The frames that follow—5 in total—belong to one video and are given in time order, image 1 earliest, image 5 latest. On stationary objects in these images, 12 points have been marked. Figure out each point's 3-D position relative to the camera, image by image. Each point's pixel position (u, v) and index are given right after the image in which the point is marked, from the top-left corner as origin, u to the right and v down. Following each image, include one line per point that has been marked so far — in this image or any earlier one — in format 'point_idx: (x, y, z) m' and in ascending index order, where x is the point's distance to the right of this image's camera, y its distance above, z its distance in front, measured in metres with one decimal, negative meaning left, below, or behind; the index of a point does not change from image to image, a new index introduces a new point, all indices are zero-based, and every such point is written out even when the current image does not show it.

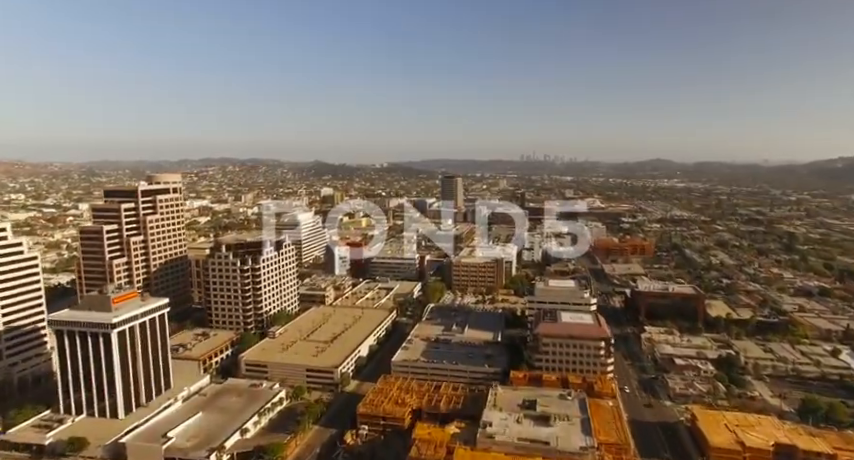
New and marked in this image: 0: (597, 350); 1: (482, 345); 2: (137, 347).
0: (+5.7, -4.0, +16.5) m
1: (+2.2, -4.7, +20.0) m
2: (-8.6, -3.5, +14.6) m
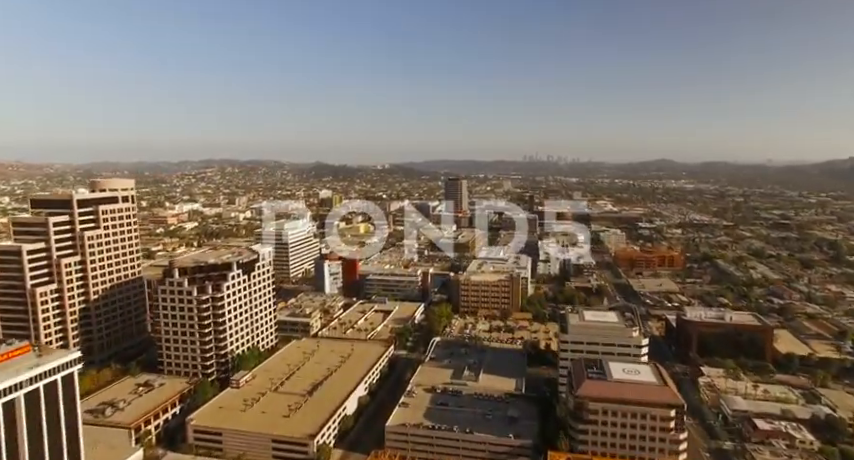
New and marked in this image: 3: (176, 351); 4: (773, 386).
0: (+5.8, -4.7, +12.1) m
1: (+2.3, -5.4, +15.6) m
2: (-8.5, -4.1, +10.2) m
3: (-9.0, -4.3, +17.6) m
4: (+11.9, -5.4, +16.9) m
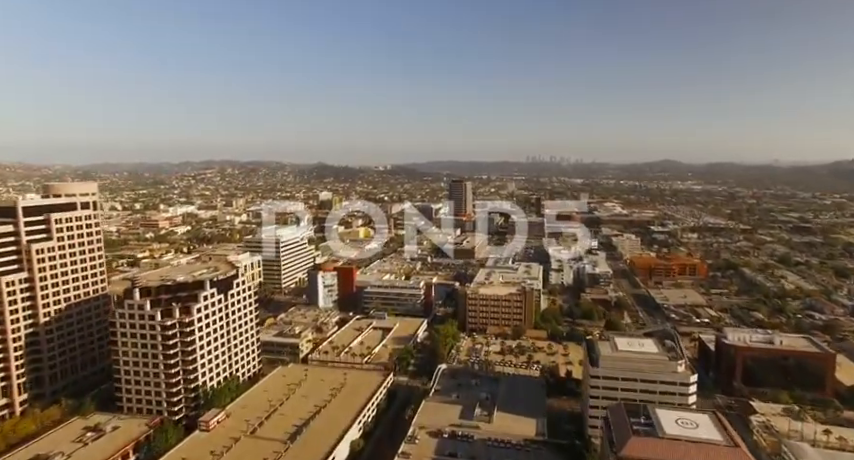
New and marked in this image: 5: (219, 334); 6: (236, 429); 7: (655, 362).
0: (+6.0, -5.1, +9.4) m
1: (+2.5, -5.8, +12.9) m
2: (-8.4, -4.5, +7.6) m
3: (-8.8, -4.7, +15.0) m
4: (+12.0, -5.8, +14.2) m
5: (-7.0, -3.5, +16.5) m
6: (-5.5, -5.7, +14.1) m
7: (+6.3, -3.6, +13.6) m
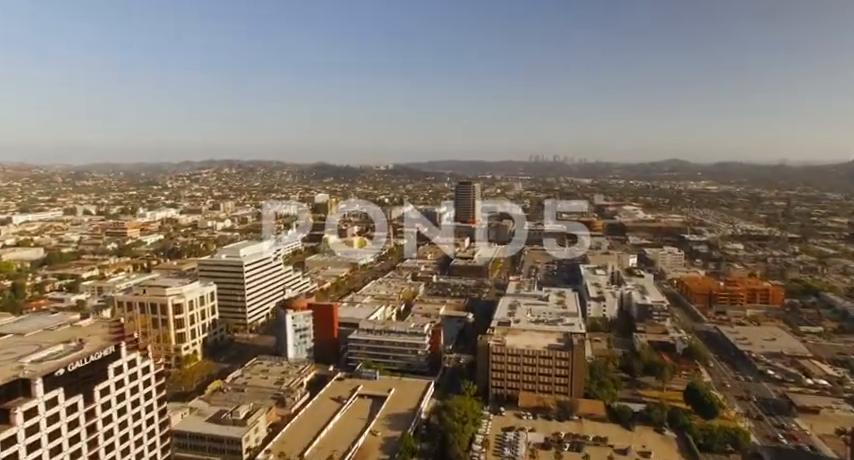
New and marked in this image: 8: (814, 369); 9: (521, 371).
0: (+6.1, -6.1, +2.3) m
1: (+2.7, -6.8, +5.8) m
2: (-8.2, -5.5, +0.6) m
3: (-8.6, -5.7, +8.0) m
4: (+12.2, -6.8, +7.0) m
5: (-6.8, -4.5, +9.5) m
6: (-5.3, -6.7, +7.0) m
7: (+6.5, -4.6, +6.5) m
8: (+14.9, -5.5, +19.0) m
9: (+3.4, -5.0, +17.6) m
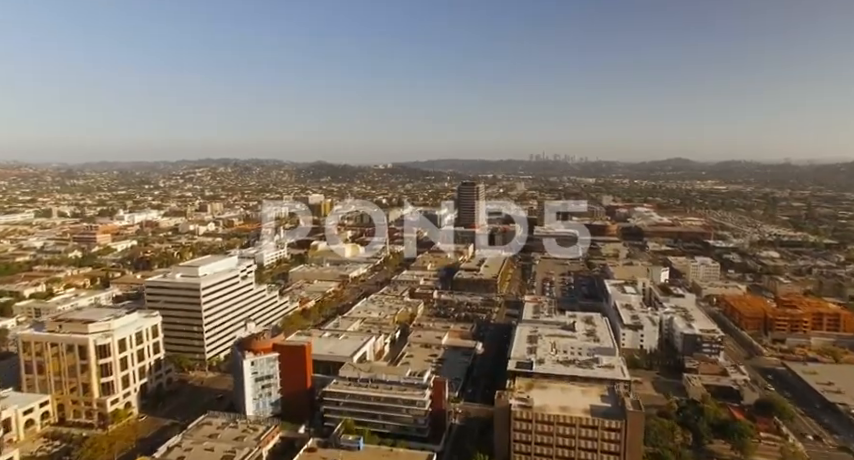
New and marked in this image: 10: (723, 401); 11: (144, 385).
0: (+6.1, -6.7, -2.4) m
1: (+2.7, -7.4, +1.1) m
2: (-8.2, -6.1, -4.1) m
3: (-8.6, -6.3, +3.2) m
4: (+12.2, -7.4, +2.3) m
5: (-6.8, -5.1, +4.8) m
6: (-5.2, -7.3, +2.3) m
7: (+6.5, -5.3, +1.8) m
8: (+14.9, -6.1, +14.3) m
9: (+3.4, -5.6, +12.9) m
10: (+10.2, -5.9, +17.0) m
11: (-9.7, -5.4, +16.9) m
